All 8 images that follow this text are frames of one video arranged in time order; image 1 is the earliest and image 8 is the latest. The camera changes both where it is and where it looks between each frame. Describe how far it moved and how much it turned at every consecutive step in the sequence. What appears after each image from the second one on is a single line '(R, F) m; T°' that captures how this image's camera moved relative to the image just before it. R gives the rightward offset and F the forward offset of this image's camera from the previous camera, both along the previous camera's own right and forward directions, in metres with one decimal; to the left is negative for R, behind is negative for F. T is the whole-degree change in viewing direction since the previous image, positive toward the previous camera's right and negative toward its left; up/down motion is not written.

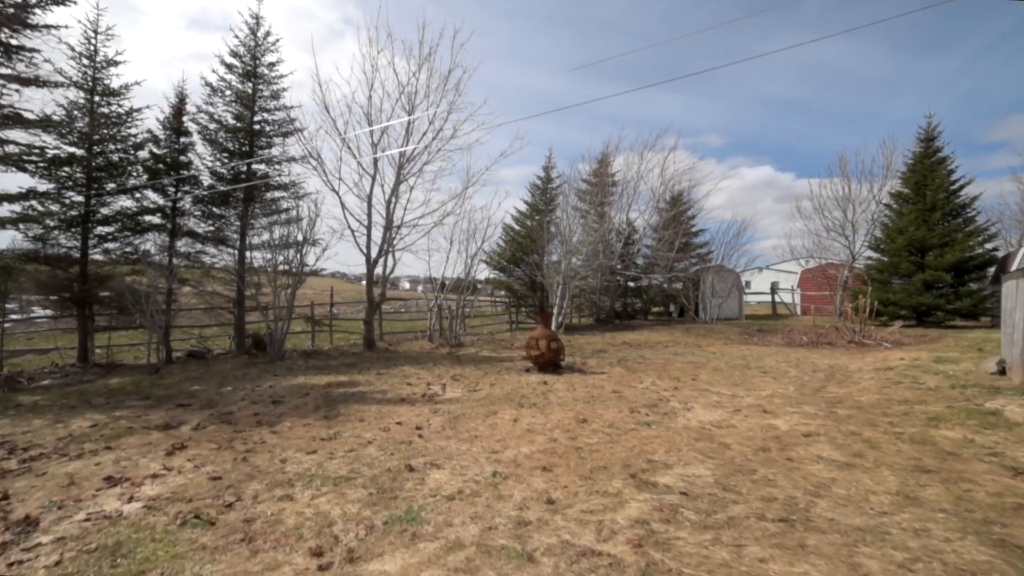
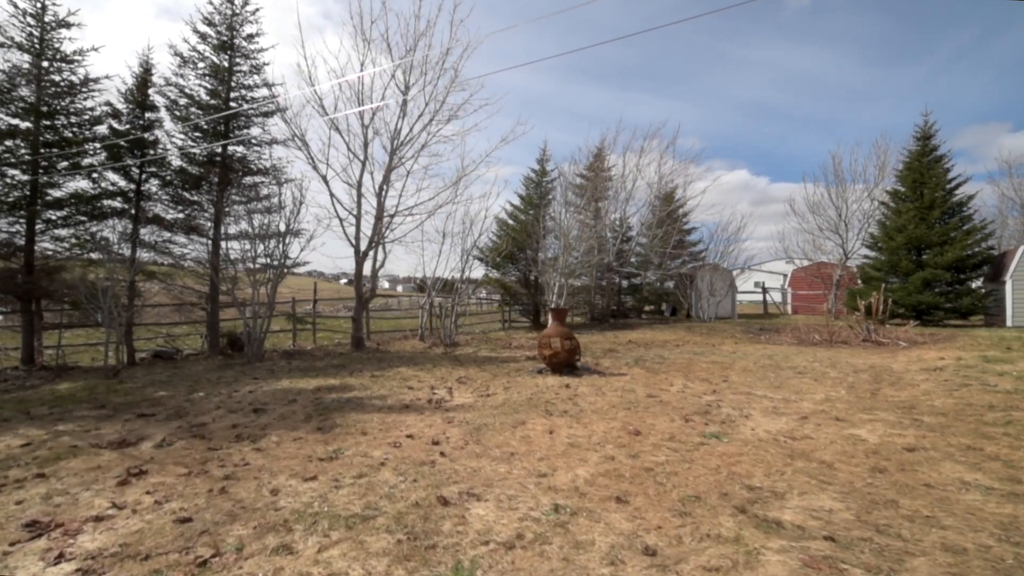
(-0.6, +0.9) m; +3°
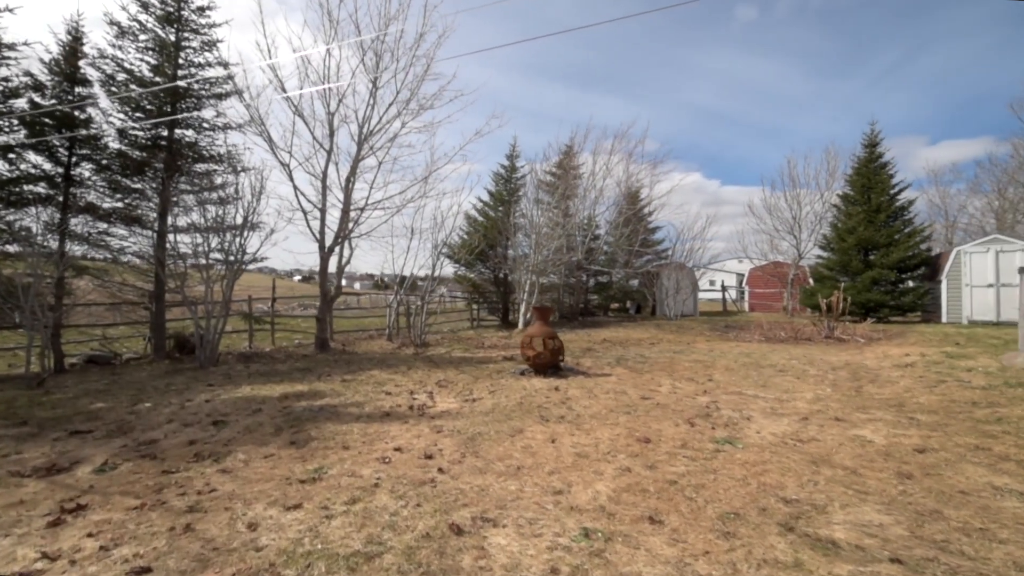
(-0.4, +0.4) m; +5°
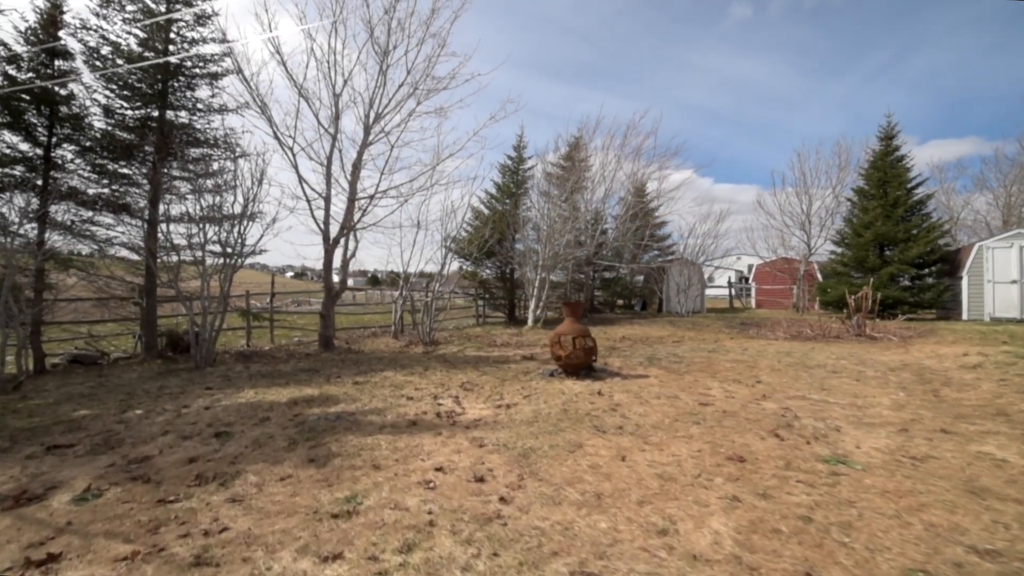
(-0.6, +0.7) m; +1°
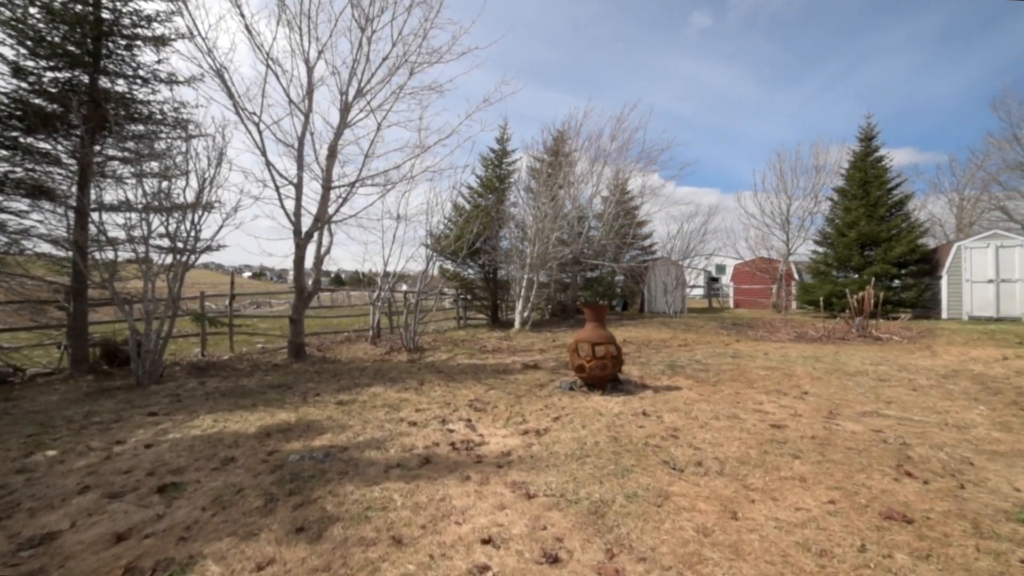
(-0.7, +1.1) m; +4°
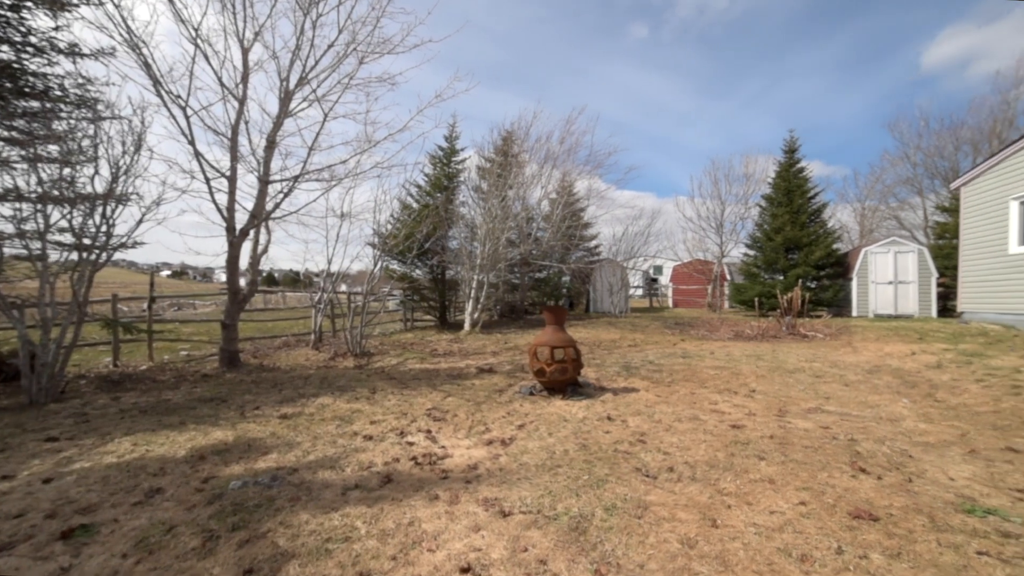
(-0.2, +0.2) m; +7°
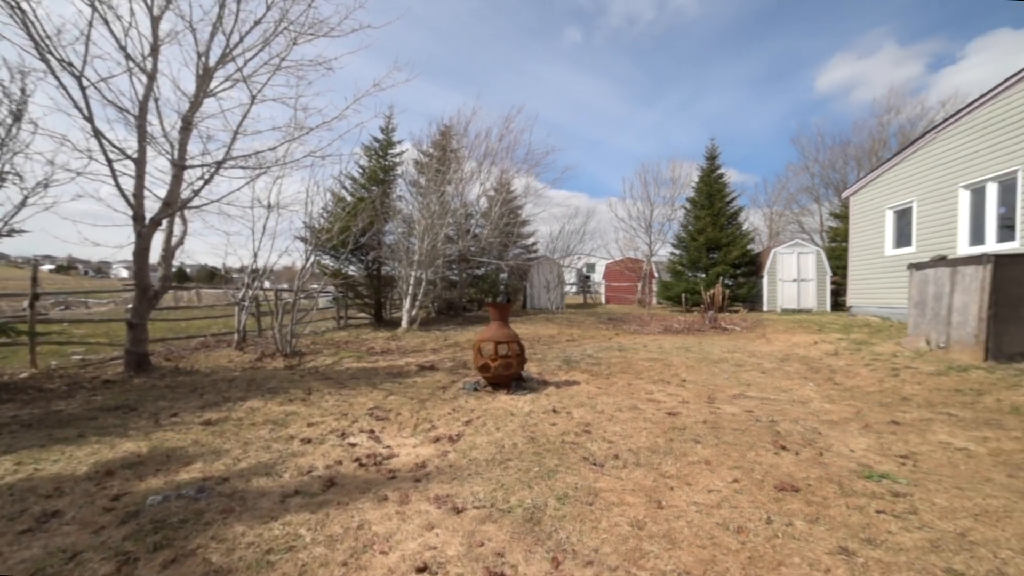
(-0.1, 0.0) m; +8°
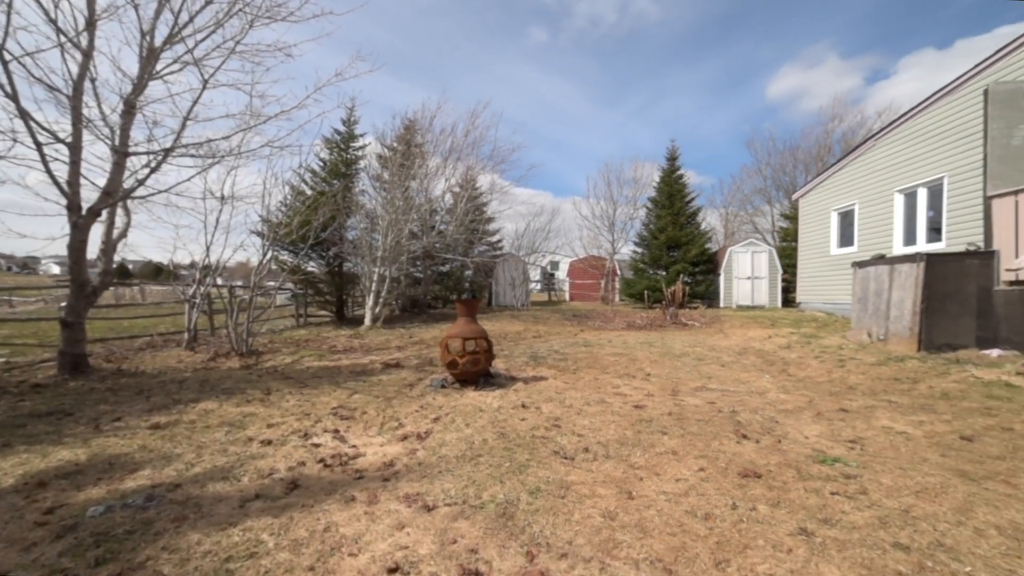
(-0.1, 0.0) m; +5°
